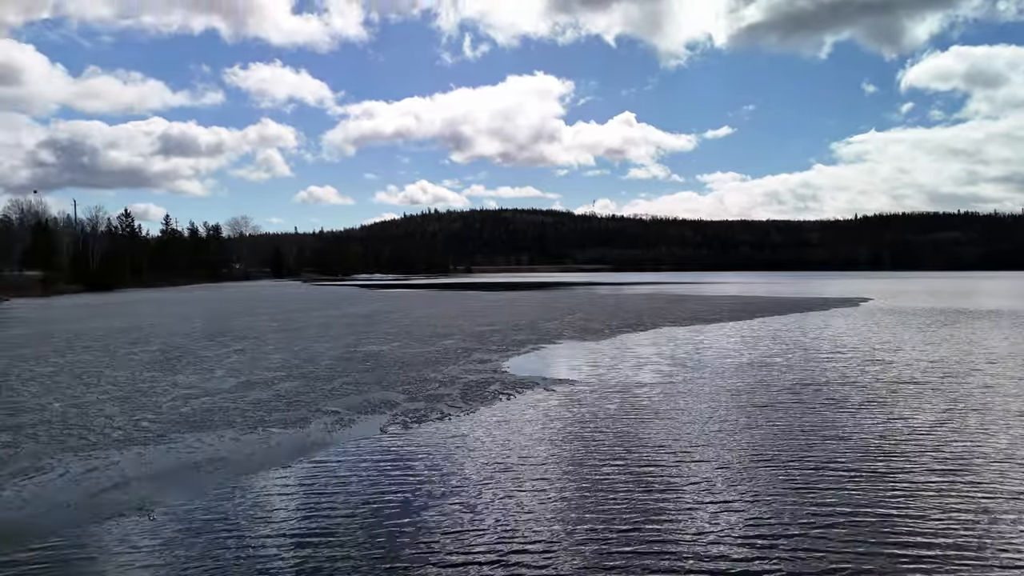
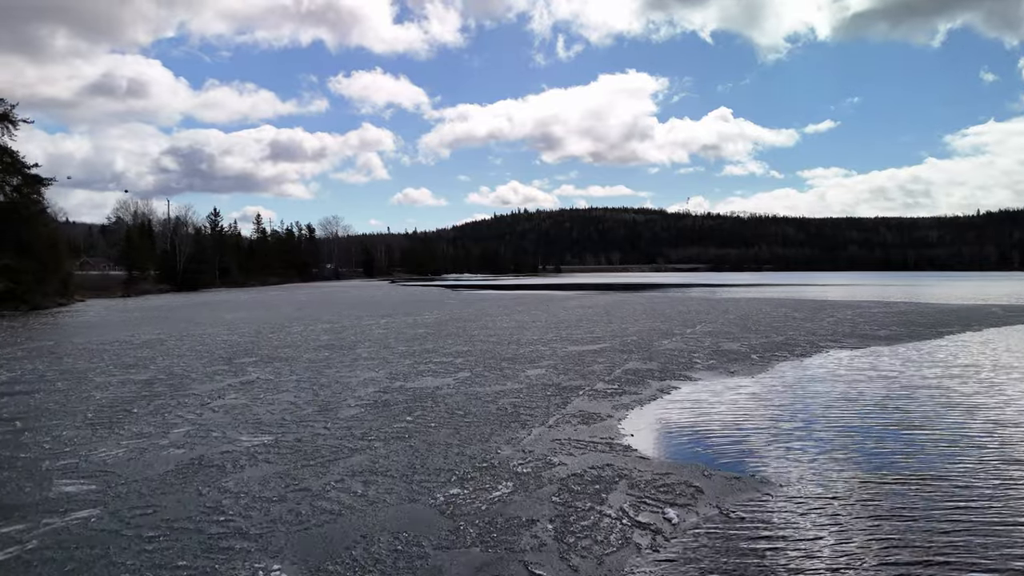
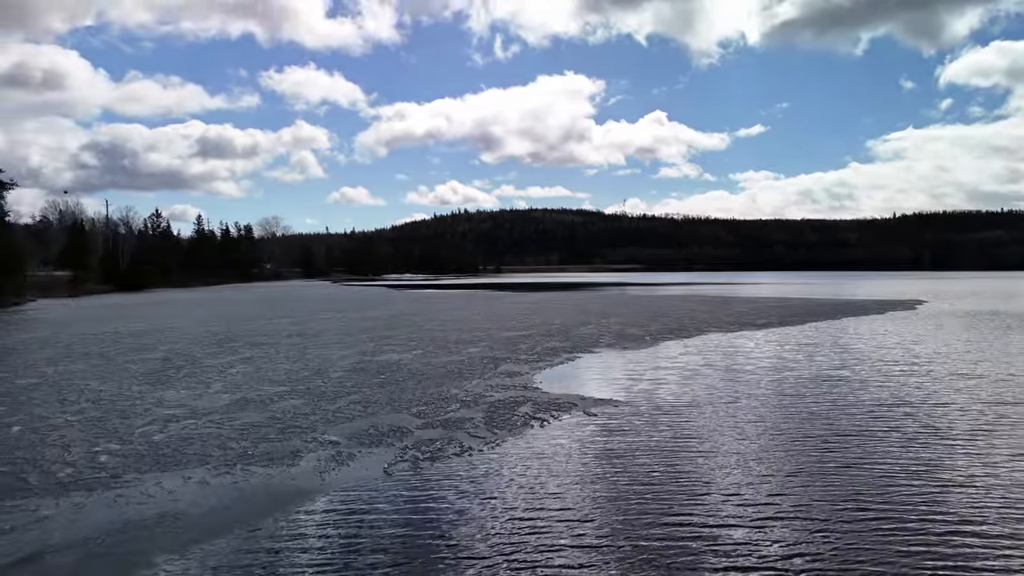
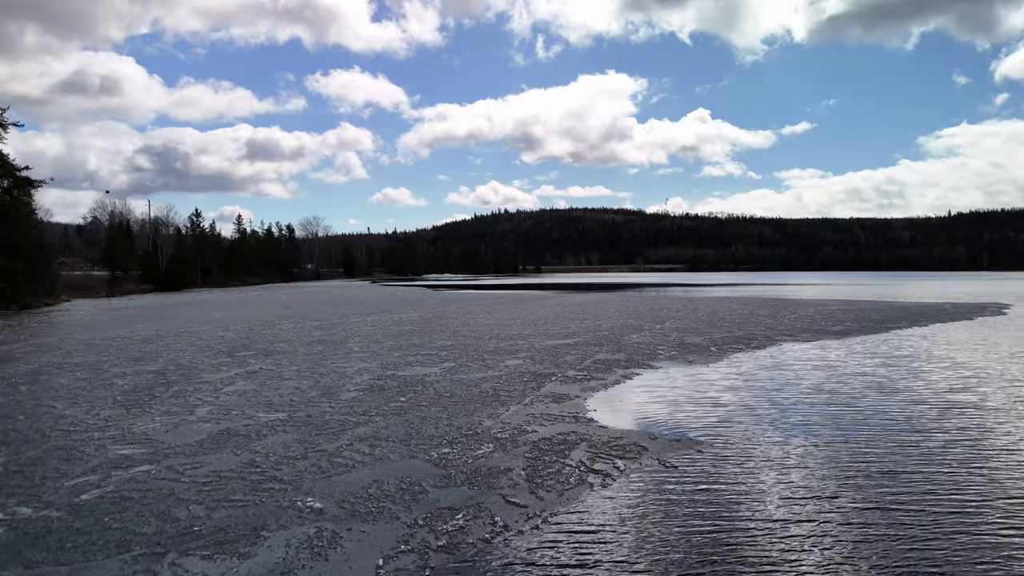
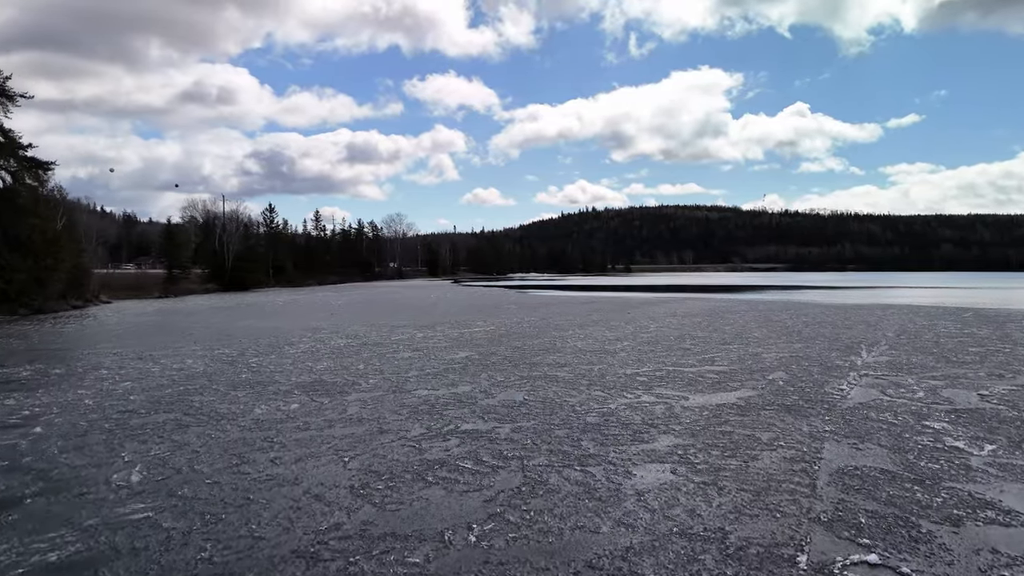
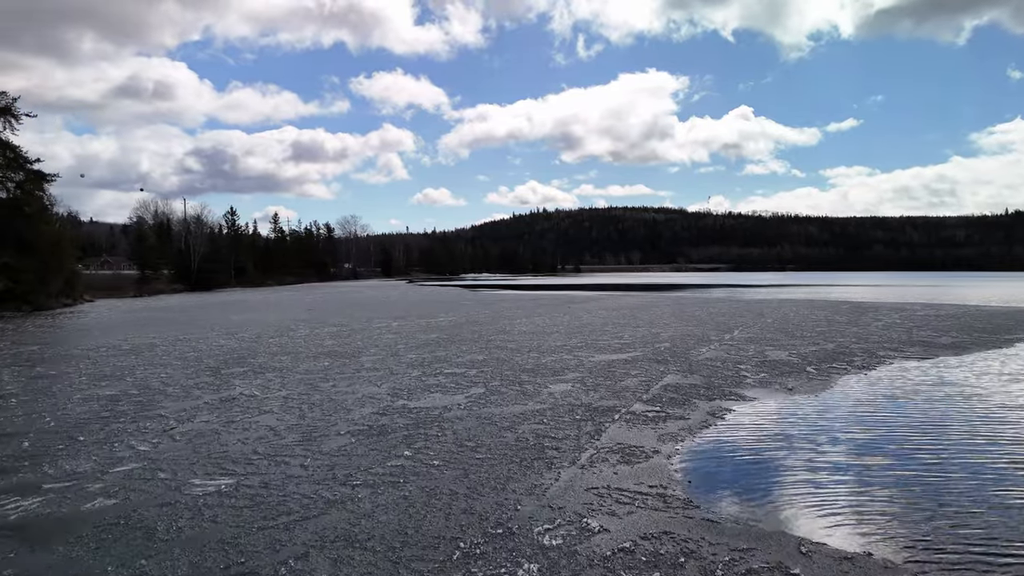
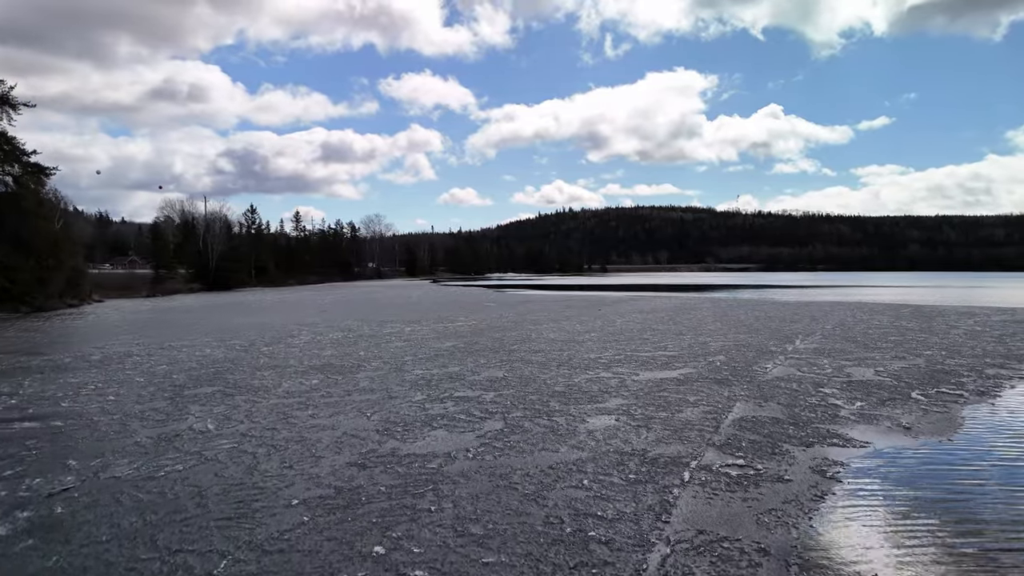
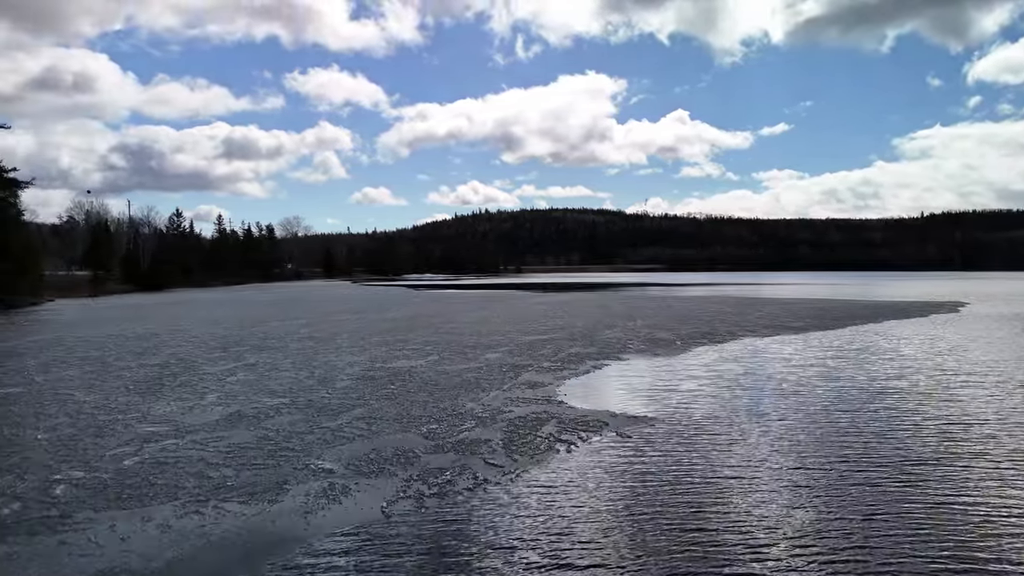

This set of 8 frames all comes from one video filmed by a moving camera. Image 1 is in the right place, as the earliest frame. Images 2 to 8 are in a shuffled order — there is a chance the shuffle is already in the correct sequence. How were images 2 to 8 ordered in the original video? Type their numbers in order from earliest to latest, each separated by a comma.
3, 8, 4, 2, 6, 7, 5
